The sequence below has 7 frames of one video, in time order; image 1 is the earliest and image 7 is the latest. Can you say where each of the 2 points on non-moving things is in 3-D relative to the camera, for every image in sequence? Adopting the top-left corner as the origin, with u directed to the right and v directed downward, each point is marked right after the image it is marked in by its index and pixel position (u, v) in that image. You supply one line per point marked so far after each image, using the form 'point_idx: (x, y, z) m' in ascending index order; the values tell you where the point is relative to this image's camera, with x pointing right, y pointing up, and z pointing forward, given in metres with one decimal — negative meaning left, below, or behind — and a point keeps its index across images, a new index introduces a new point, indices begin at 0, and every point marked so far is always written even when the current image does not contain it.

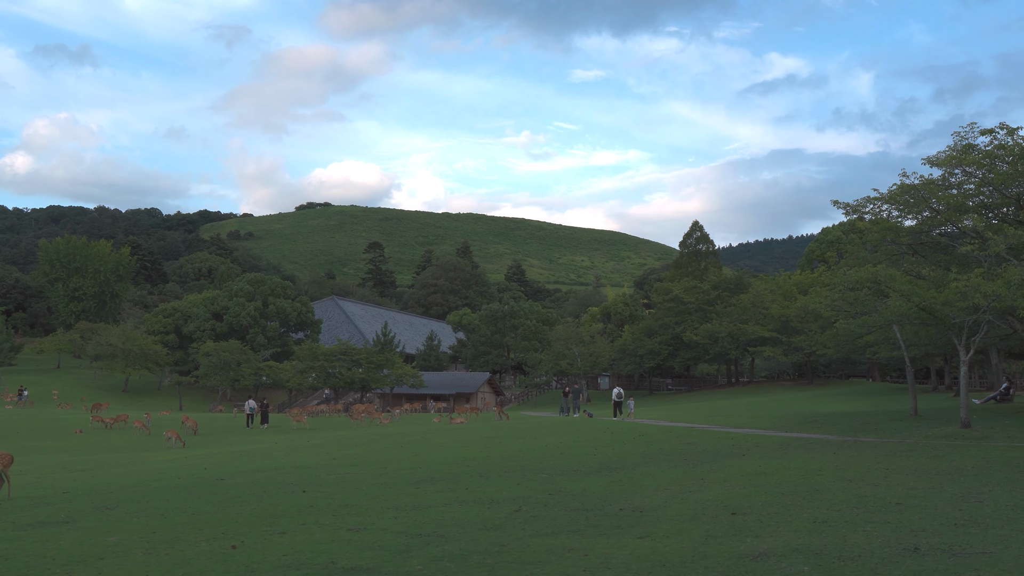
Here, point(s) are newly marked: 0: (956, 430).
0: (+9.9, -3.2, +17.2) m
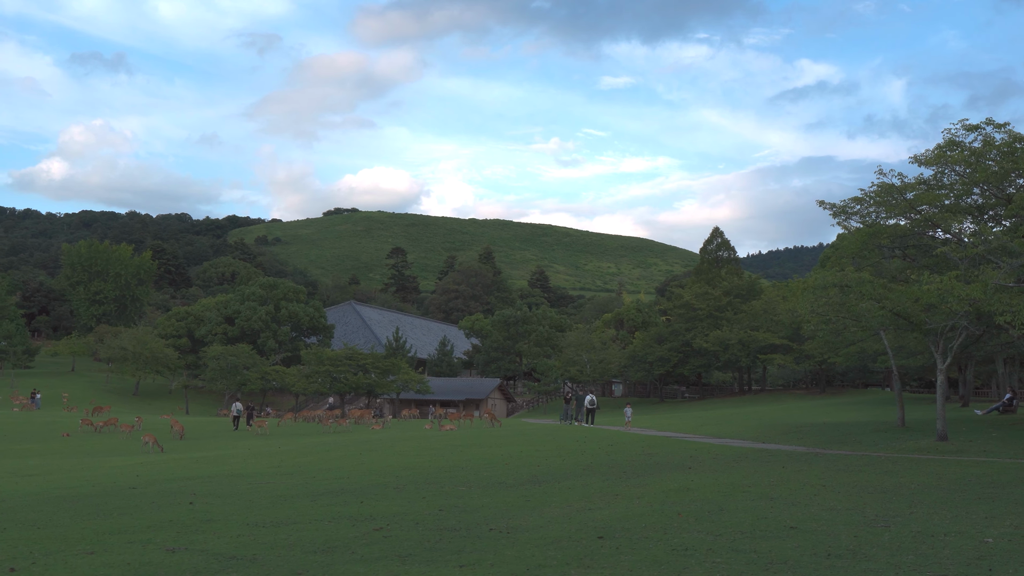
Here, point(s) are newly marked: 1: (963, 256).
0: (+8.9, -3.3, +16.3) m
1: (+10.5, +0.8, +18.2) m
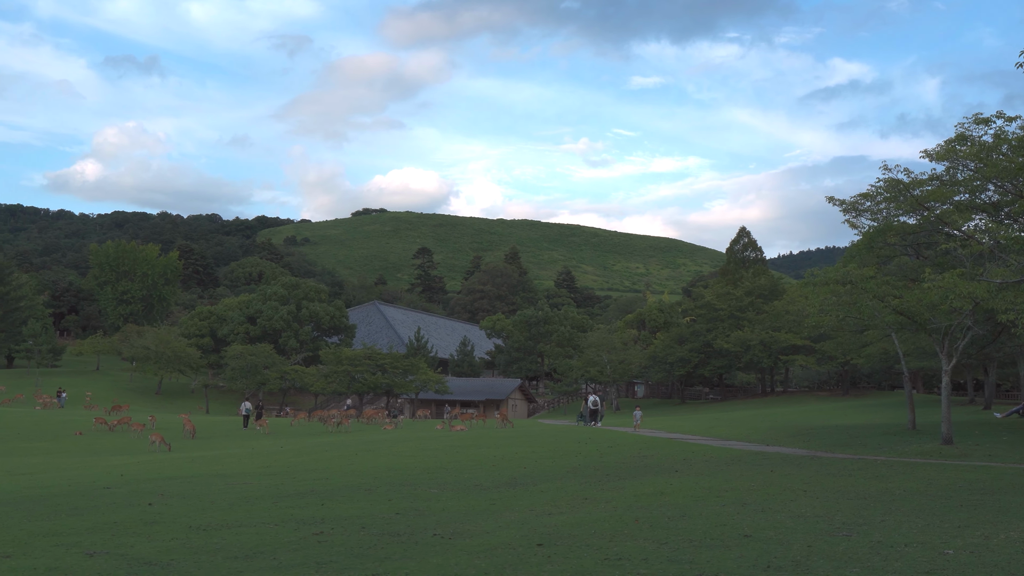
0: (+8.7, -3.2, +15.8) m
1: (+10.4, +0.8, +17.6) m
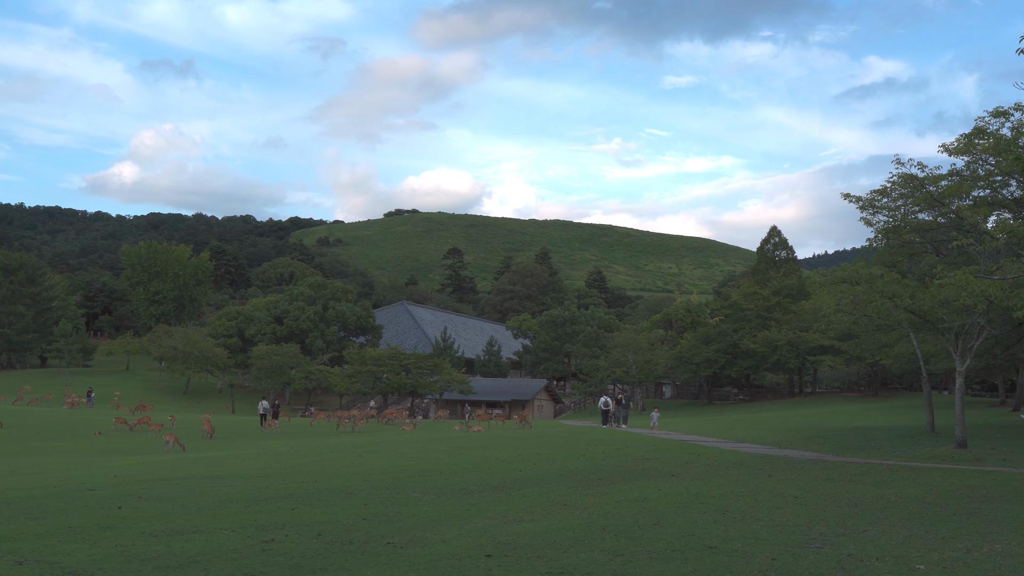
0: (+8.6, -3.2, +15.3) m
1: (+10.4, +0.8, +17.0) m
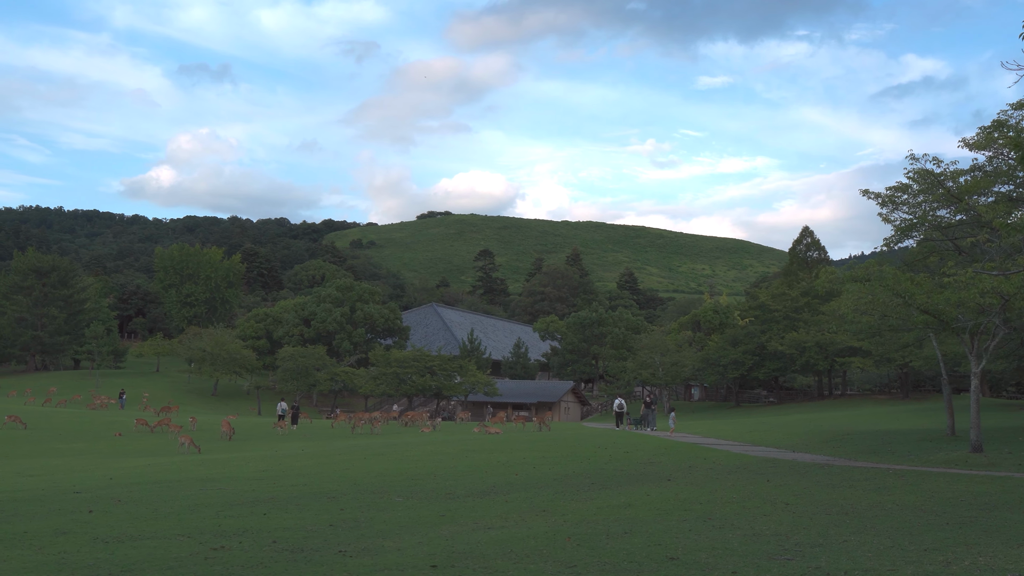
0: (+8.6, -3.2, +14.7) m
1: (+10.4, +0.9, +16.4) m
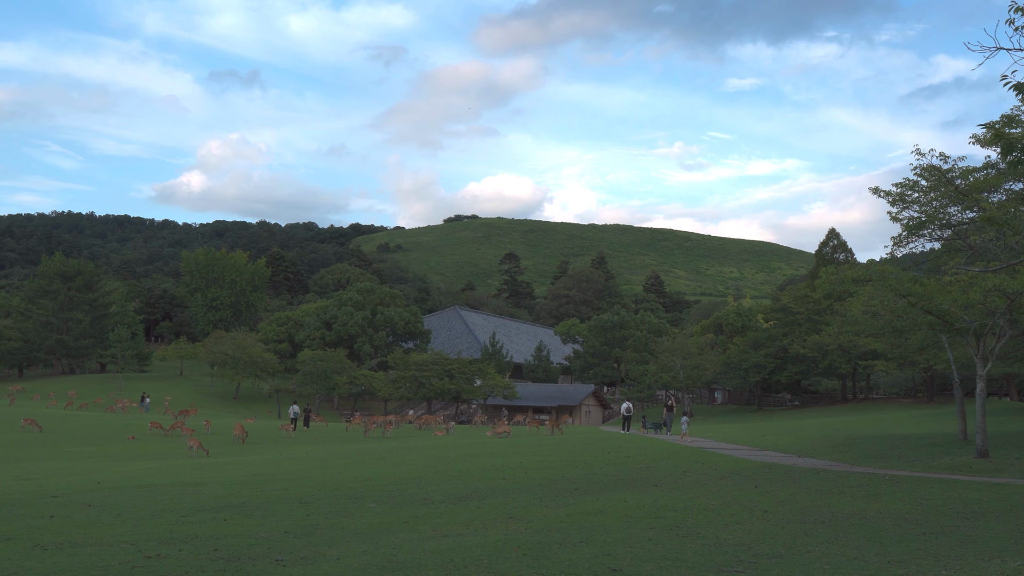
0: (+8.4, -3.2, +14.2) m
1: (+10.2, +0.9, +15.9) m
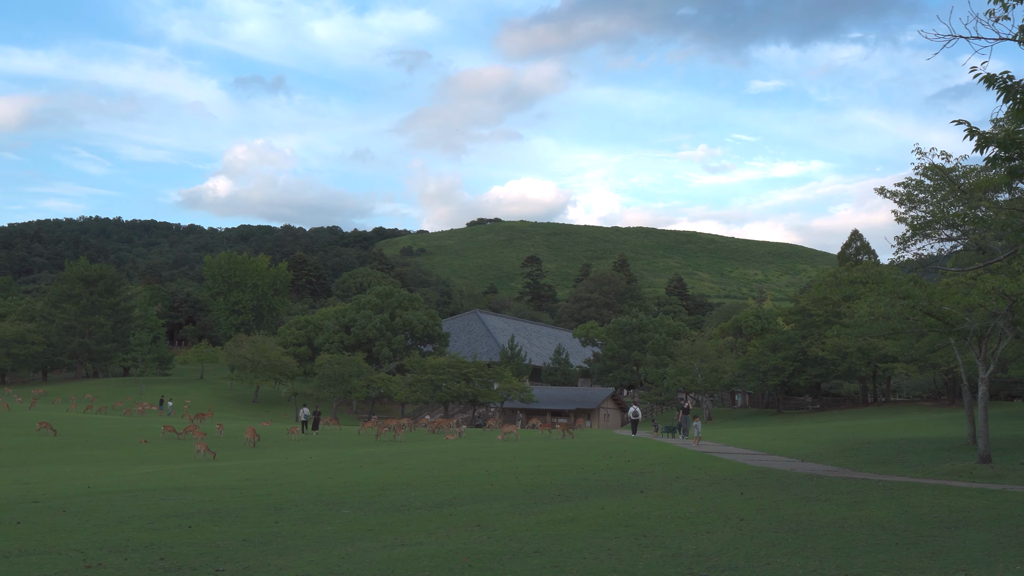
0: (+8.2, -3.2, +13.8) m
1: (+10.1, +0.8, +15.5) m
